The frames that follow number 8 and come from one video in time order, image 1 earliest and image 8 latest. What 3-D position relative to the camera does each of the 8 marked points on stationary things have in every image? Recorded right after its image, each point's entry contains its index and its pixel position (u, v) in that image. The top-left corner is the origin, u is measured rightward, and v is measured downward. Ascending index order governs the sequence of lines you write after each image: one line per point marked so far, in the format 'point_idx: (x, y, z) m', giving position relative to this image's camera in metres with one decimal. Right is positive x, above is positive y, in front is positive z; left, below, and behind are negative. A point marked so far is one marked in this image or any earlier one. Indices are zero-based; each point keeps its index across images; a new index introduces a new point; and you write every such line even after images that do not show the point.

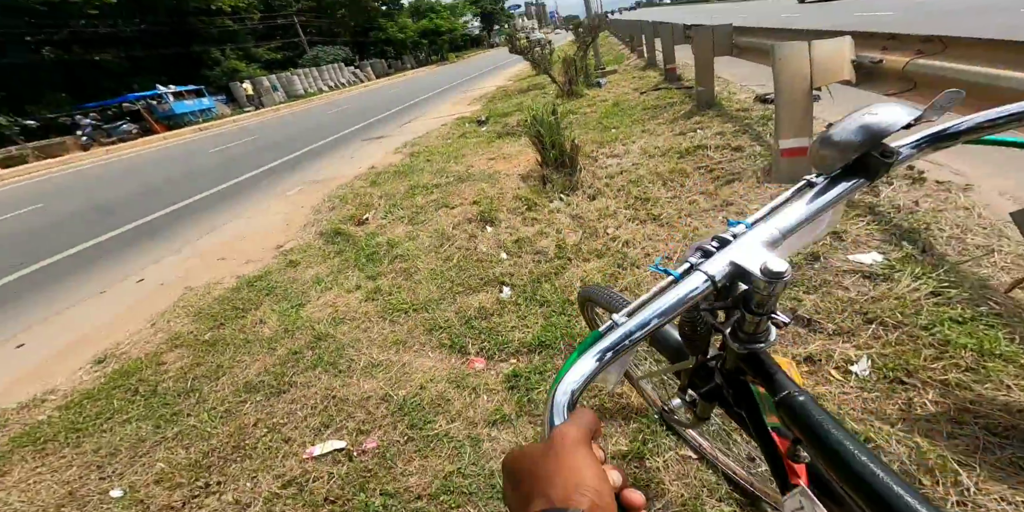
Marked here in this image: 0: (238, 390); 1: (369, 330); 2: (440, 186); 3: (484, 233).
0: (-1.3, -0.6, +2.2) m
1: (-0.7, -0.4, +2.4) m
2: (-0.6, +0.5, +3.9) m
3: (-0.2, +0.1, +3.1) m
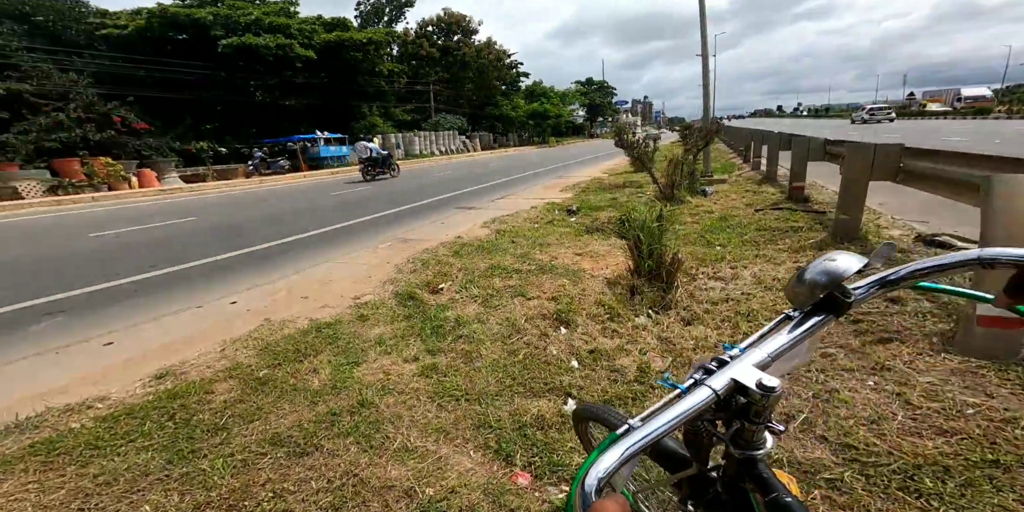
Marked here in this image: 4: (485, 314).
0: (-1.1, -0.8, +2.1) m
1: (-0.4, -0.7, +2.2) m
2: (+0.1, -0.1, +3.7) m
3: (+0.3, -0.4, +2.8) m
4: (-0.2, -0.4, +3.1) m
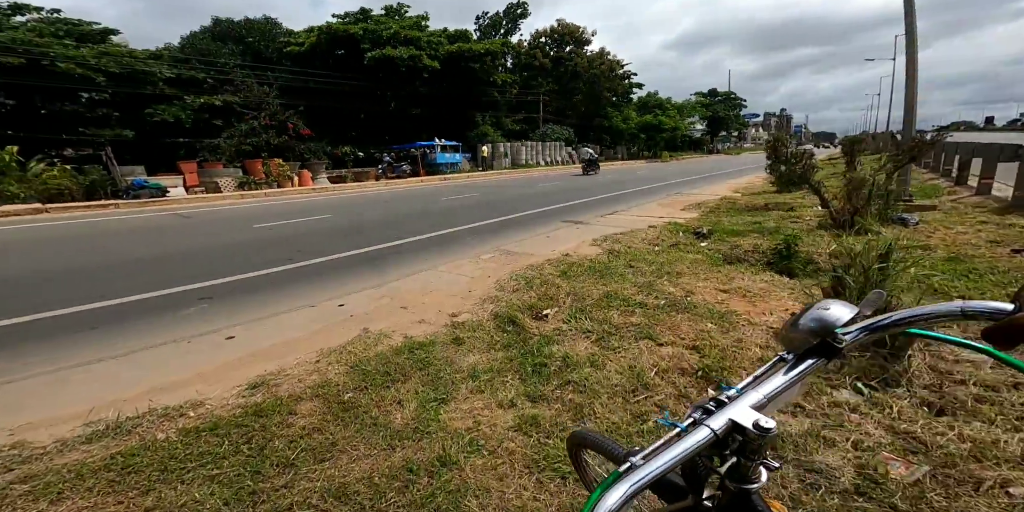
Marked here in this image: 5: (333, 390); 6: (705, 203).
0: (-0.7, -0.9, +1.8) m
1: (0.0, -0.8, +1.8) m
2: (+0.8, -0.3, +3.1) m
3: (+0.8, -0.6, +2.2) m
4: (+0.5, -0.5, +2.6) m
5: (-1.0, -0.7, +2.6) m
6: (+3.5, +1.0, +9.0) m
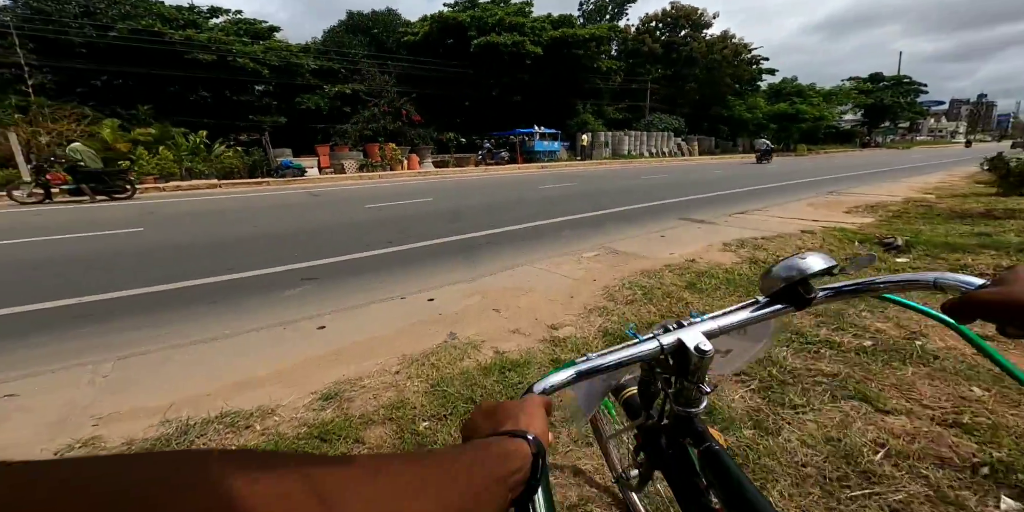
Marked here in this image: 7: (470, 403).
0: (-0.3, -0.9, +1.3) m
1: (+0.3, -0.9, +1.2) m
2: (+1.4, -0.4, +2.3) m
3: (+1.2, -0.7, +1.4) m
4: (+0.9, -0.6, +1.9) m
5: (-0.5, -0.7, +2.2) m
6: (+5.2, +0.8, +7.5) m
7: (-0.2, -0.7, +2.2) m
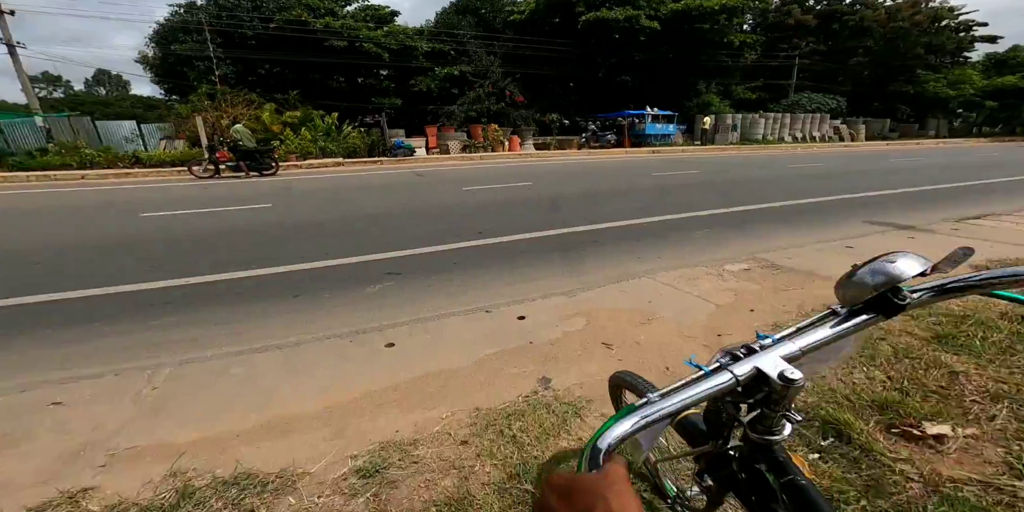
0: (-0.2, -1.0, +0.5) m
1: (+0.4, -1.1, +0.3) m
2: (+1.8, -0.6, +1.2) m
3: (+1.4, -0.9, +0.3) m
4: (+1.2, -0.8, +0.8) m
5: (-0.1, -0.8, +1.4) m
6: (+6.6, +0.6, +5.4) m
7: (+0.1, -0.8, +1.4) m
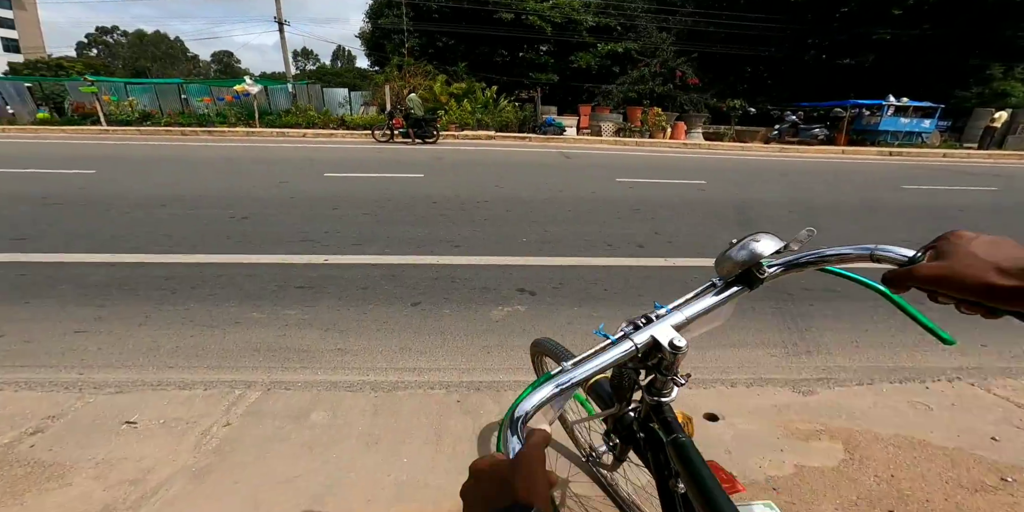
0: (-0.2, -1.3, -0.4) m
1: (+0.3, -1.4, -0.8) m
2: (+1.9, -1.1, -0.3) m
3: (+1.2, -1.4, -1.0) m
4: (+1.2, -1.3, -0.5) m
5: (+0.1, -1.1, +0.4) m
6: (+7.8, -0.6, +2.5) m
7: (+0.4, -1.1, +0.3) m
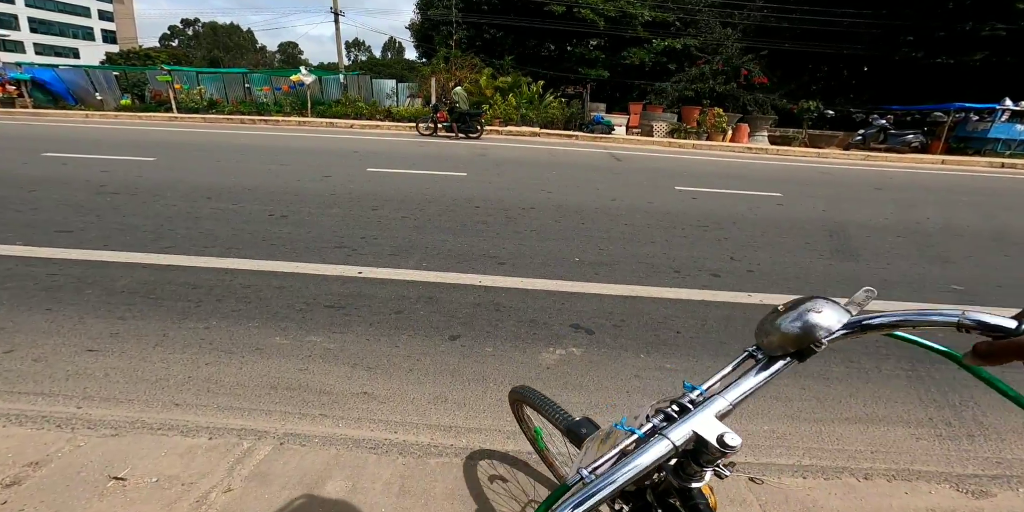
0: (-0.2, -1.5, -0.8) m
1: (+0.2, -1.7, -1.2) m
2: (+1.9, -1.4, -0.9) m
3: (+1.2, -1.7, -1.5) m
4: (+1.2, -1.5, -1.0) m
5: (+0.1, -1.3, 0.0) m
6: (+8.0, -1.1, +1.4) m
7: (+0.4, -1.3, -0.1) m
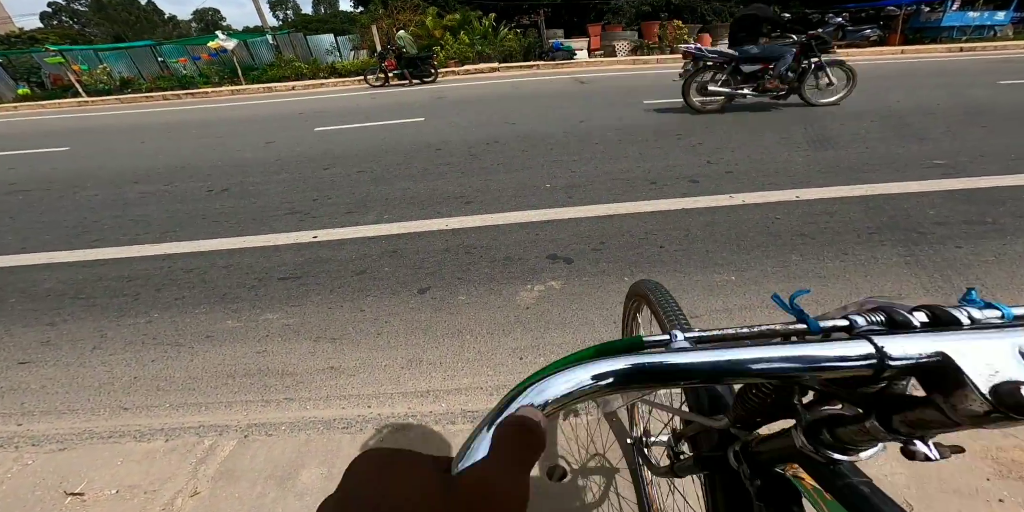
0: (0.0, -1.6, -0.9) m
1: (+0.5, -1.7, -1.3) m
2: (+2.0, -1.2, -0.9) m
3: (+1.4, -1.7, -1.5) m
4: (+1.4, -1.4, -1.1) m
5: (+0.3, -1.3, -0.1) m
6: (+7.9, +0.2, +1.6) m
7: (+0.5, -1.3, -0.2) m
